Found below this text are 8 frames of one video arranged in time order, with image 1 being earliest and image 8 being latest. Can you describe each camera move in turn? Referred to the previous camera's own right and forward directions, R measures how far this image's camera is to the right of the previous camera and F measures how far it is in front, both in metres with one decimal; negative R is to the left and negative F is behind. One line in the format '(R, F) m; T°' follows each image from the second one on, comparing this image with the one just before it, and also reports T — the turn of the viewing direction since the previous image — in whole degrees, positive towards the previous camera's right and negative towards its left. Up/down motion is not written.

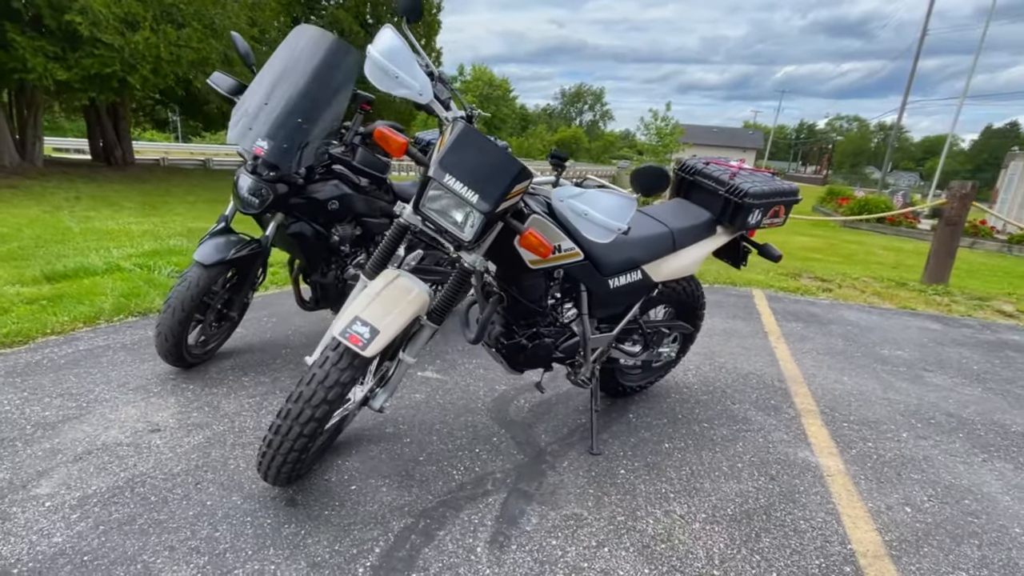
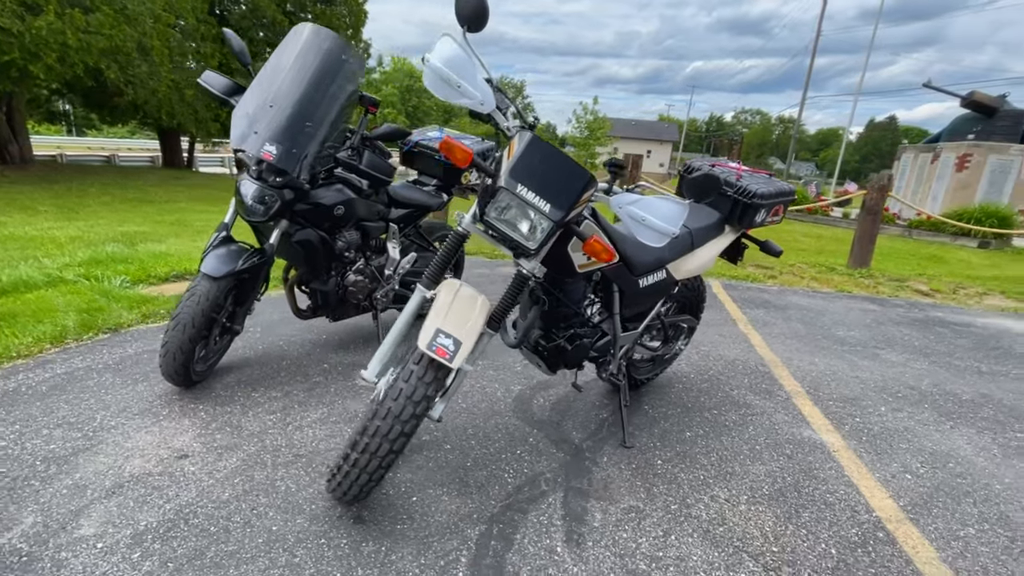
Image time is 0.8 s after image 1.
(-0.5, 0.0) m; +7°
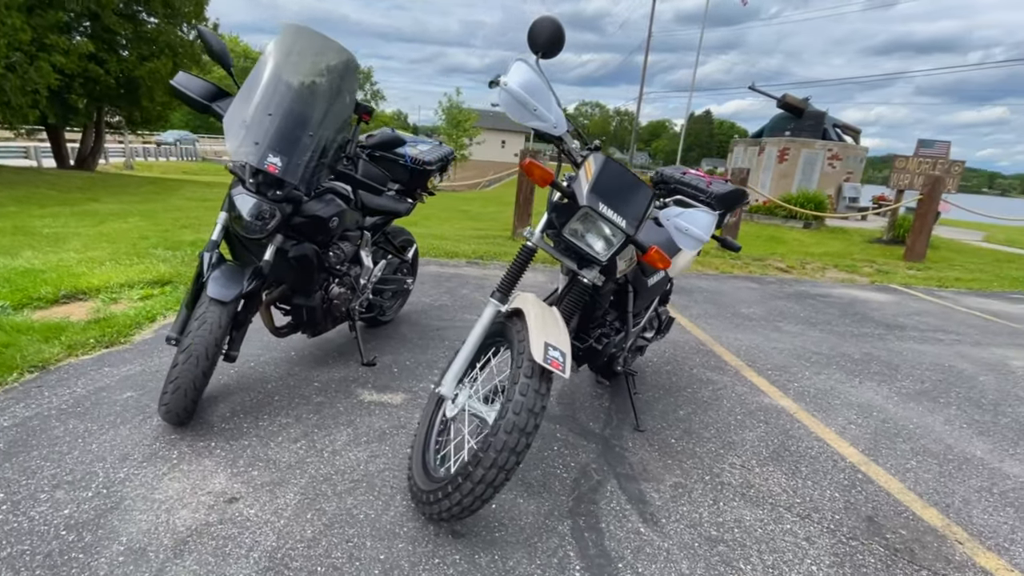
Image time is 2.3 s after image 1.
(-0.8, 0.0) m; +14°
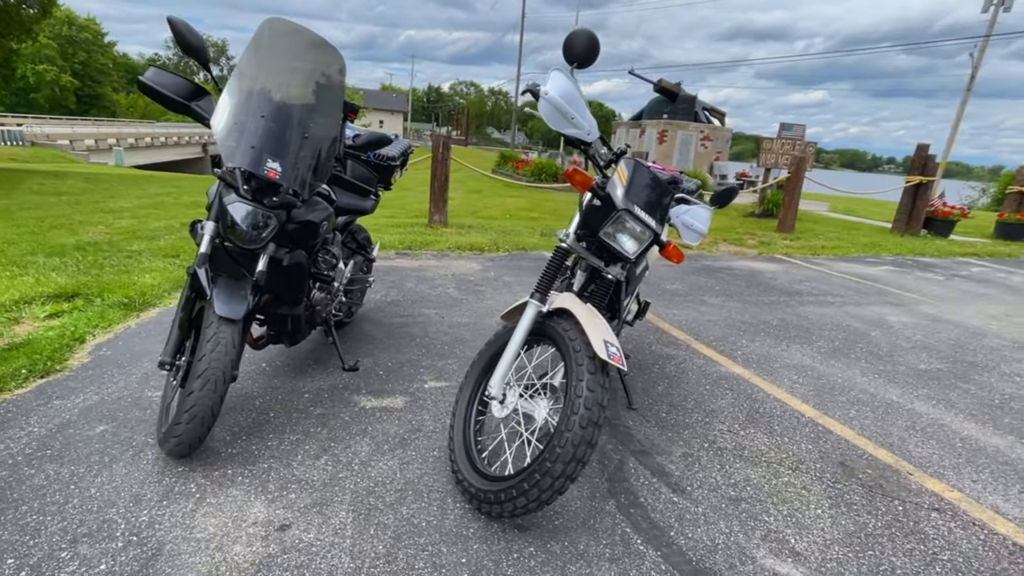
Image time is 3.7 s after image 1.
(-0.6, 0.0) m; +12°
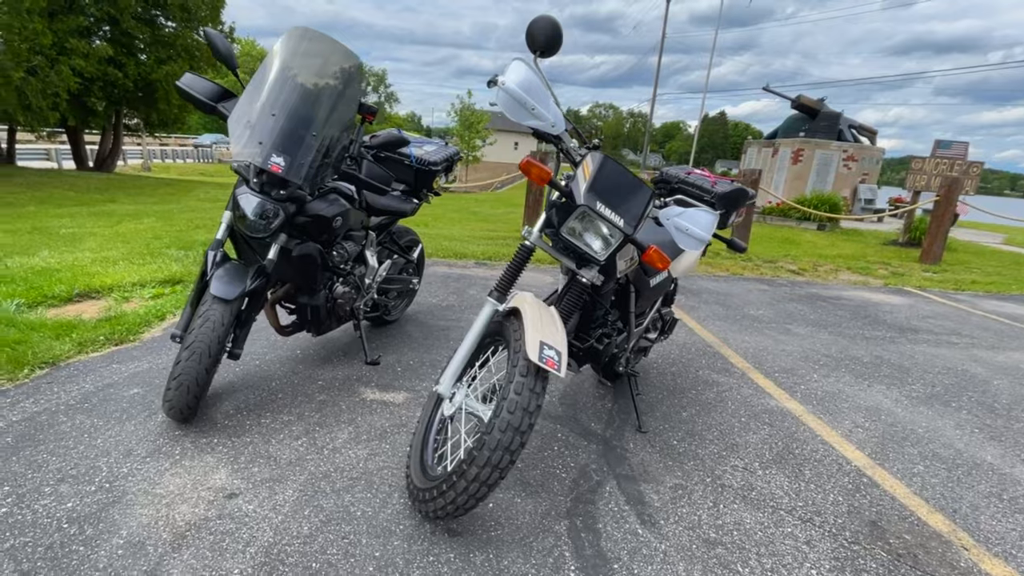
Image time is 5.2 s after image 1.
(+0.6, +0.1) m; -13°
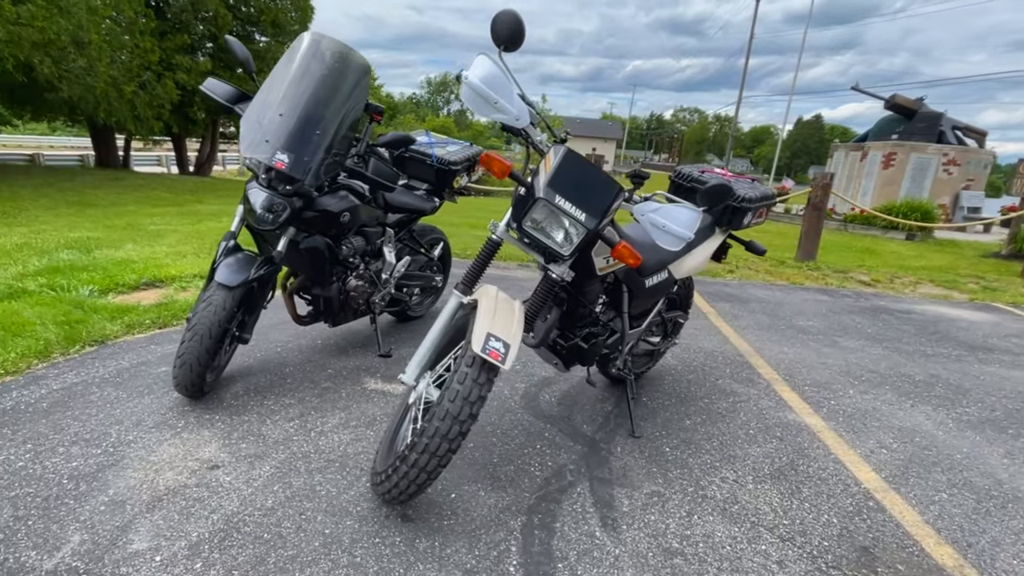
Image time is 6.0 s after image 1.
(+0.4, 0.0) m; -8°
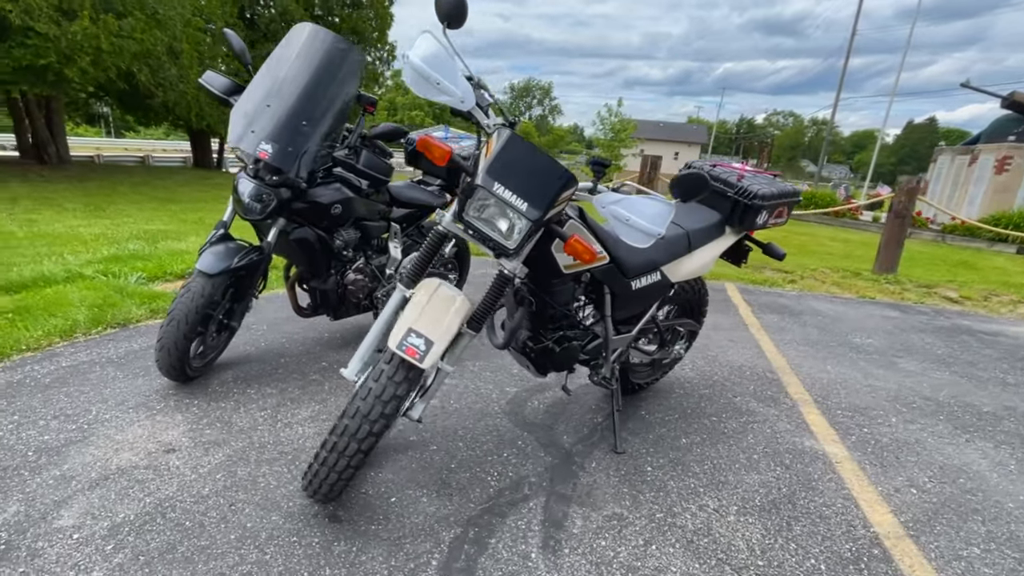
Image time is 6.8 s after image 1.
(+0.5, +0.2) m; -8°
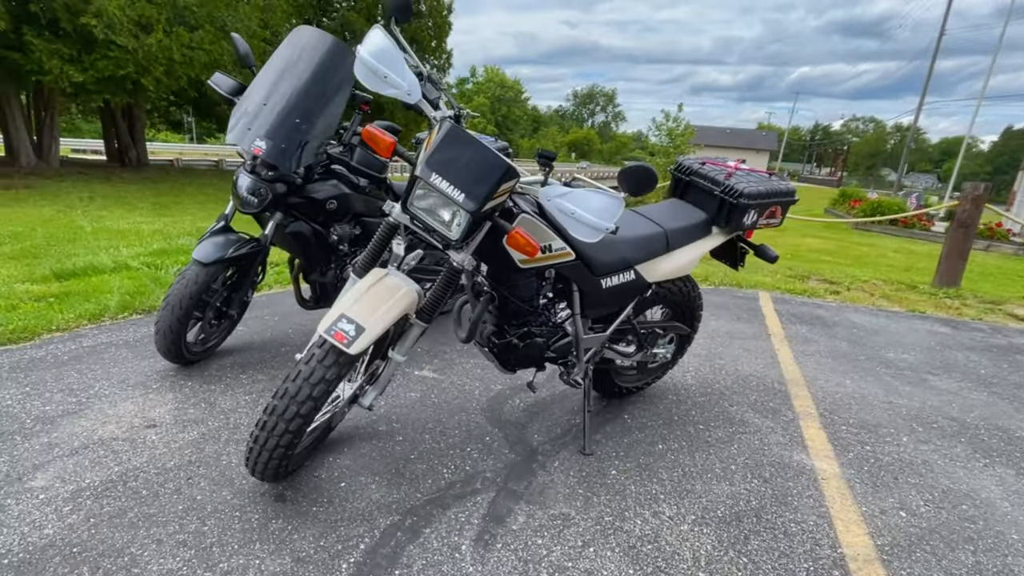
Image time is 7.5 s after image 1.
(+0.4, 0.0) m; -6°
